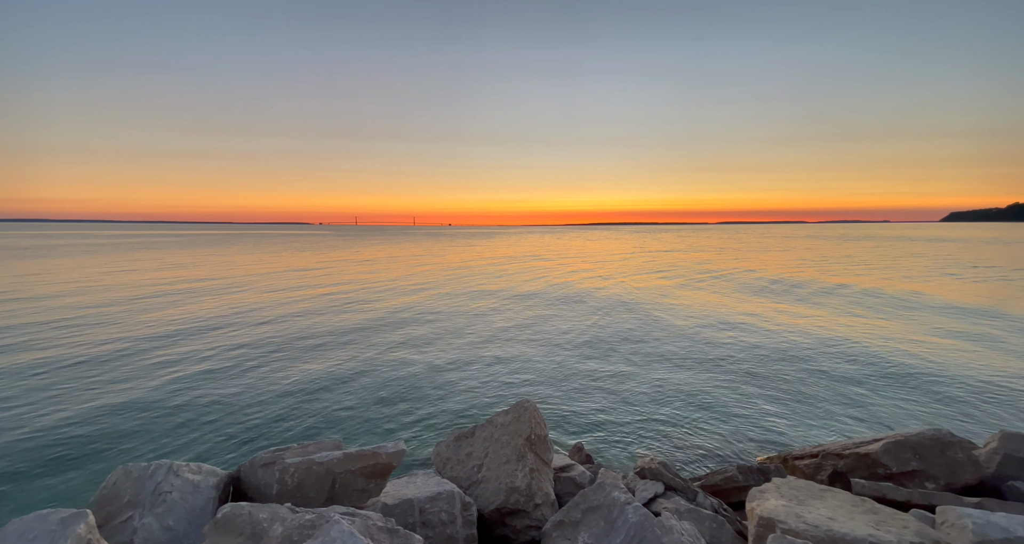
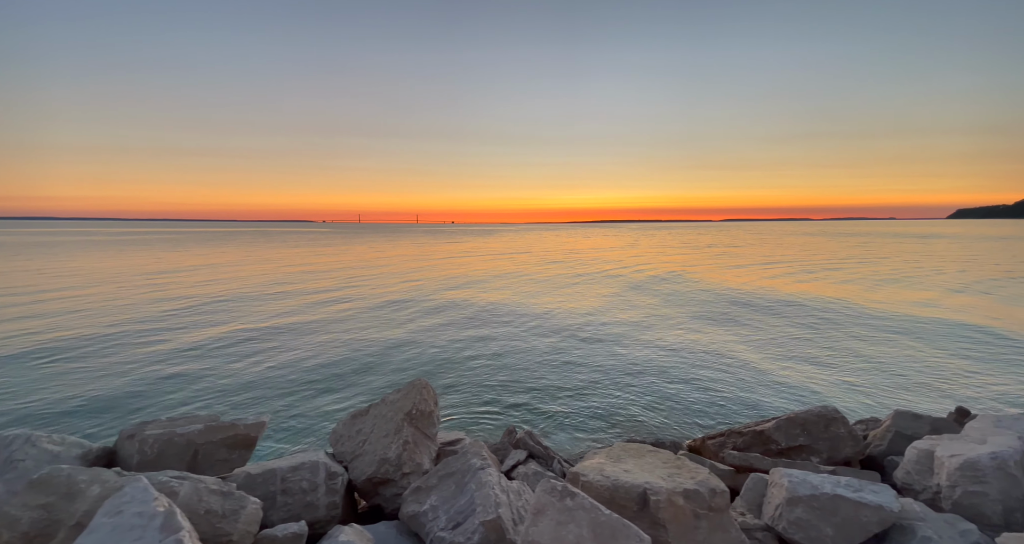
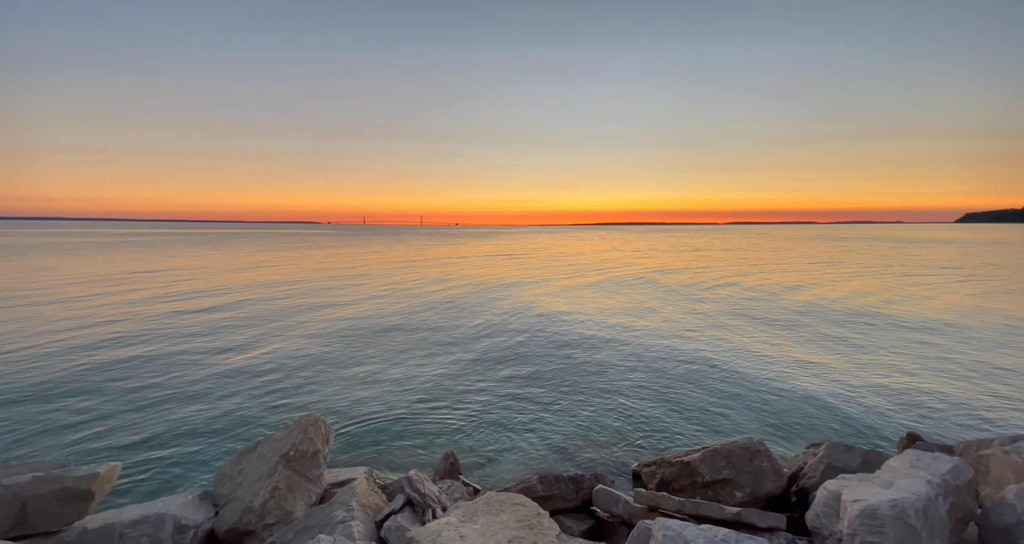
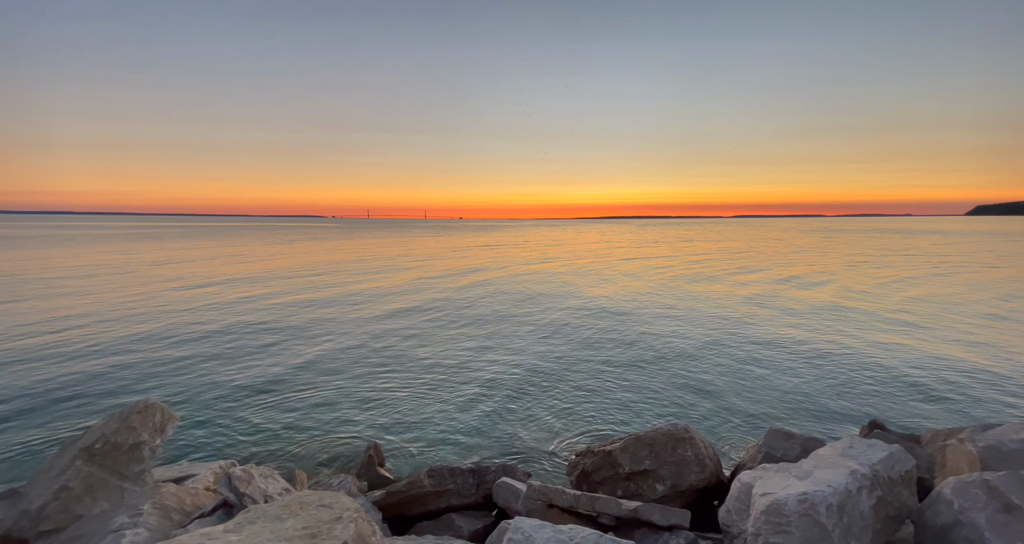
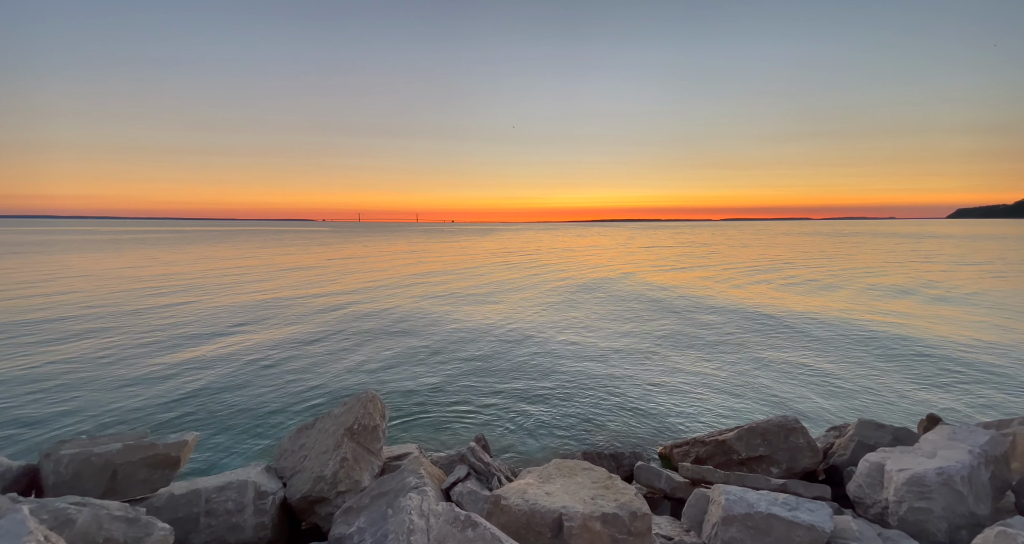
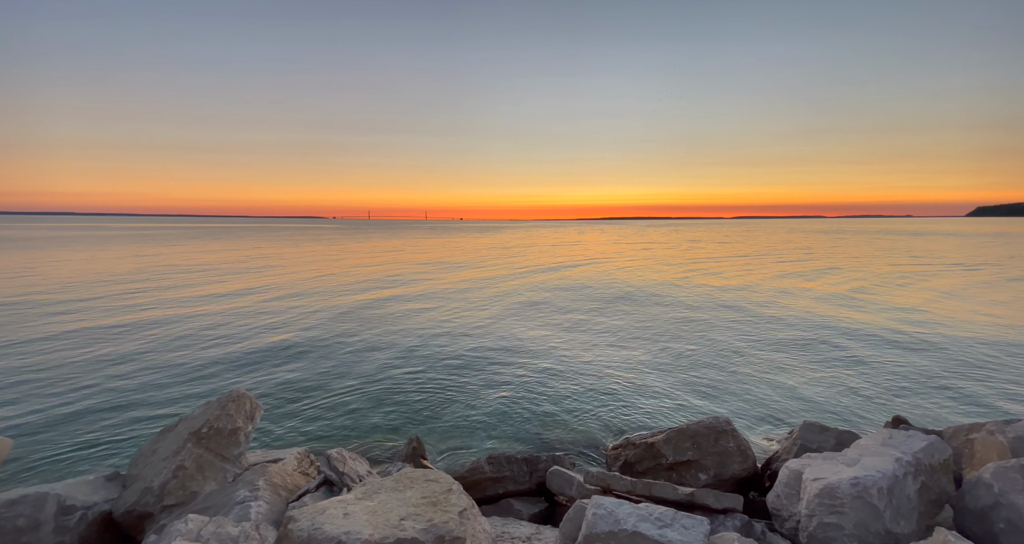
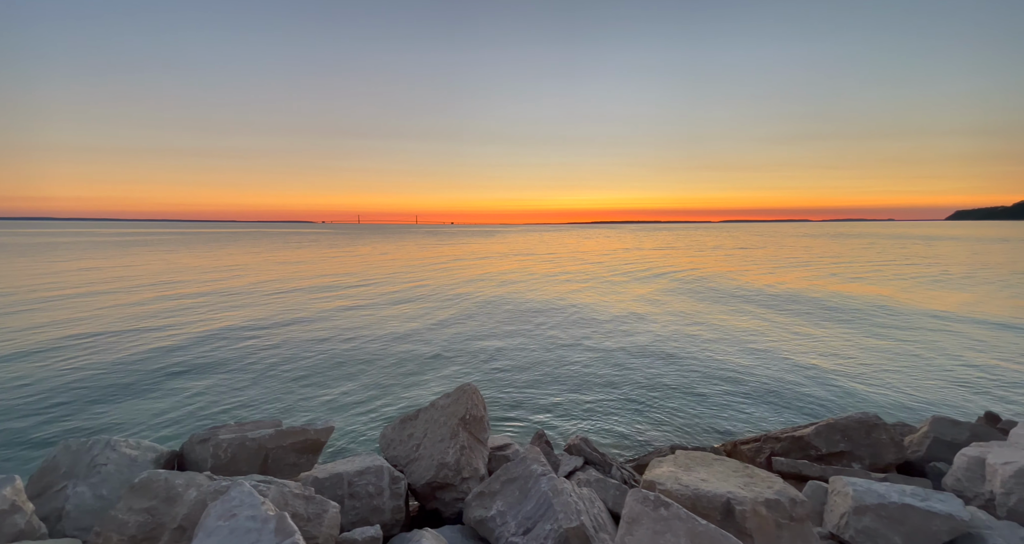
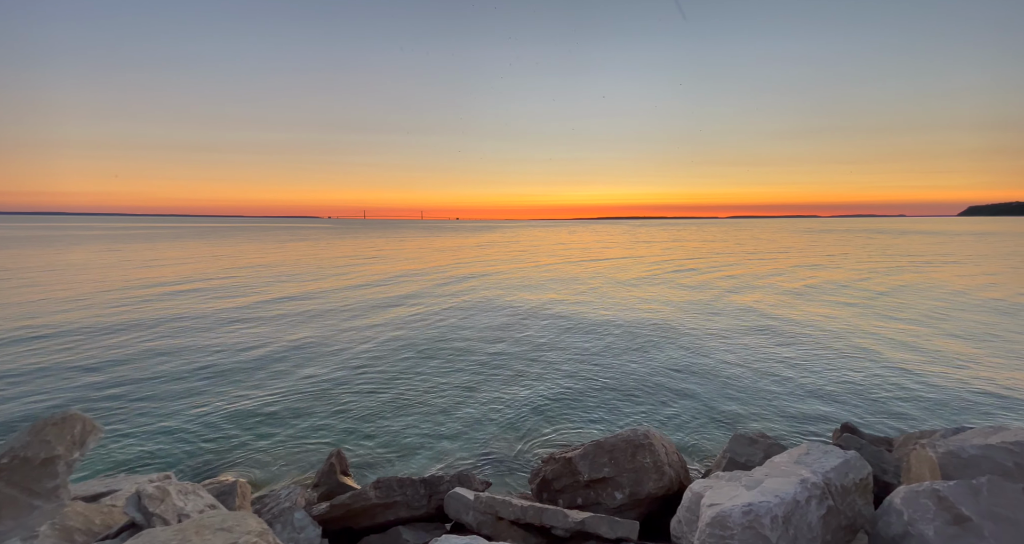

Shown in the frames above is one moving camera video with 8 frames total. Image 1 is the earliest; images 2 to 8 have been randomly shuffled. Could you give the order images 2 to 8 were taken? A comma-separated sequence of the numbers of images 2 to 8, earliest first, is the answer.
7, 2, 5, 3, 6, 4, 8
